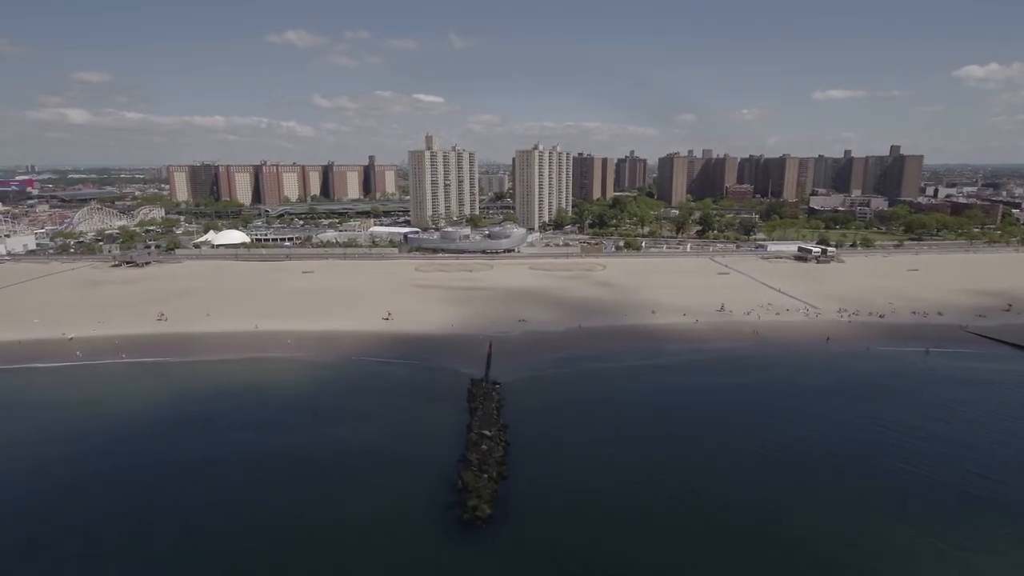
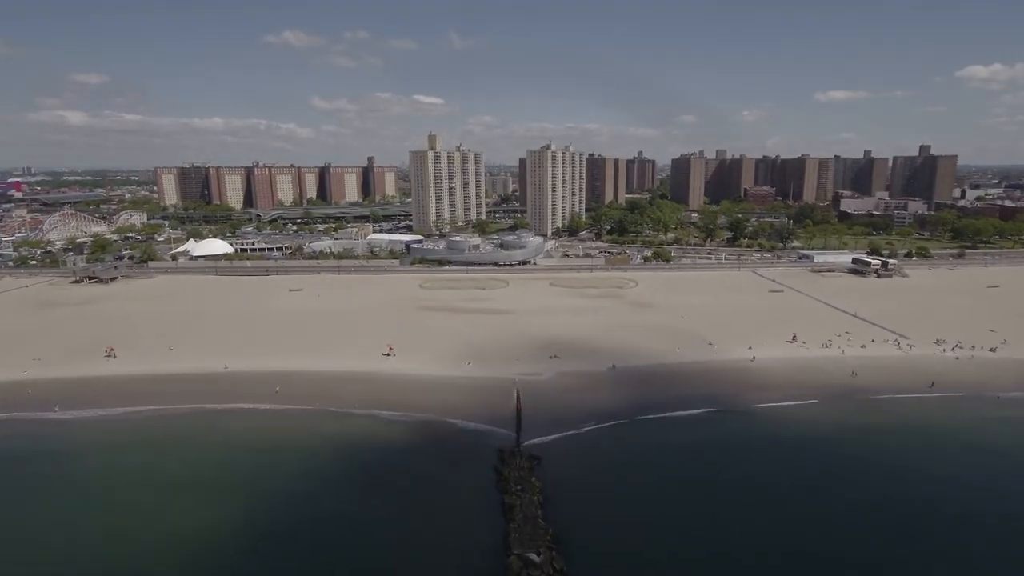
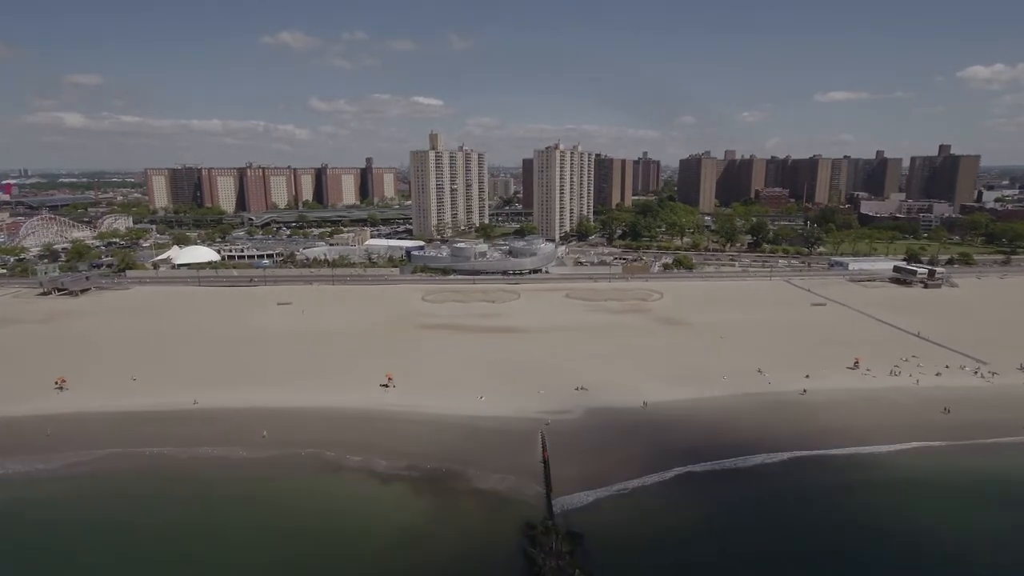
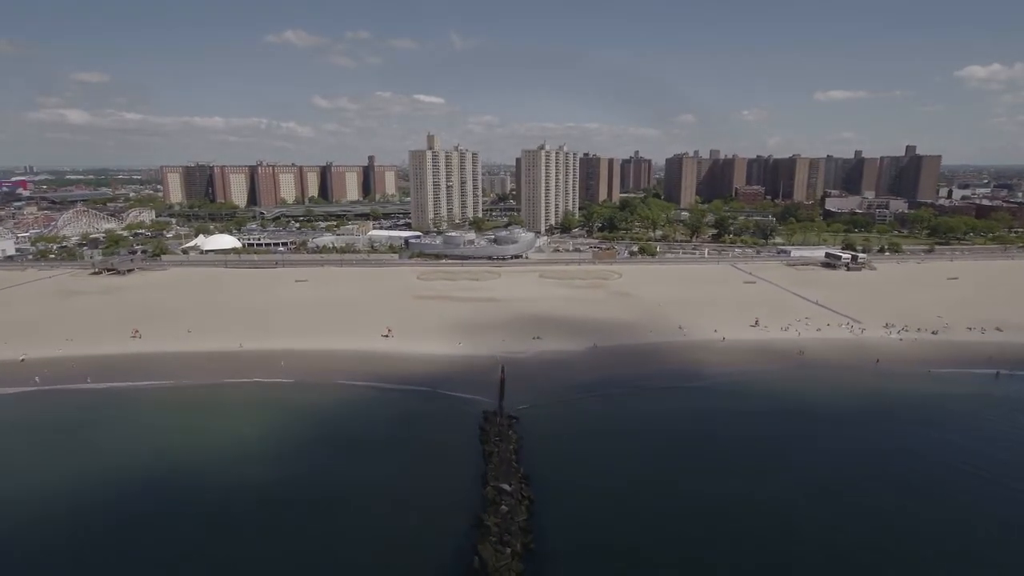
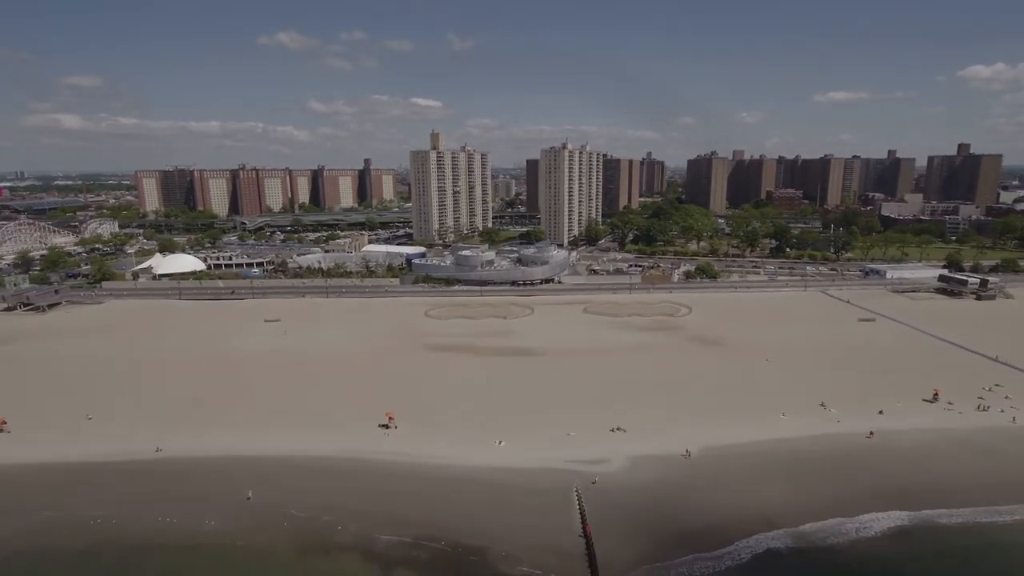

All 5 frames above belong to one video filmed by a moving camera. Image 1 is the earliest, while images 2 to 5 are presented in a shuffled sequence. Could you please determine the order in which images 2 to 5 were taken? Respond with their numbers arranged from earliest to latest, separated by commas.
4, 2, 3, 5
